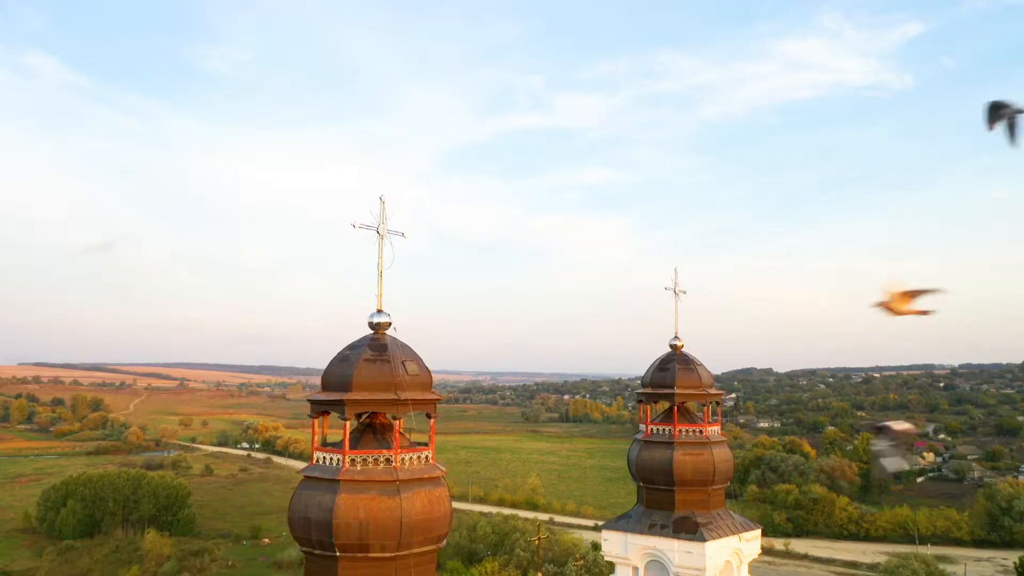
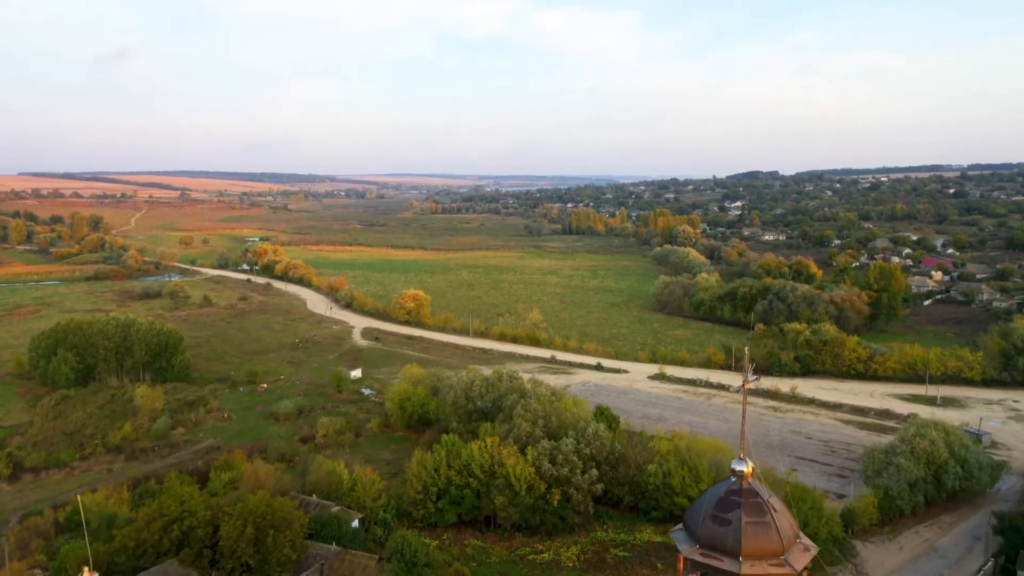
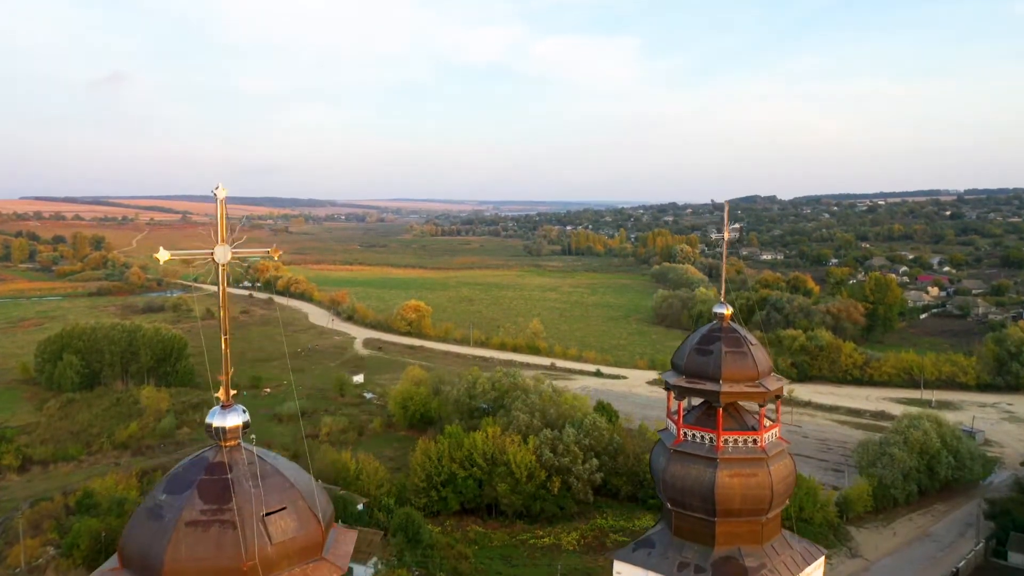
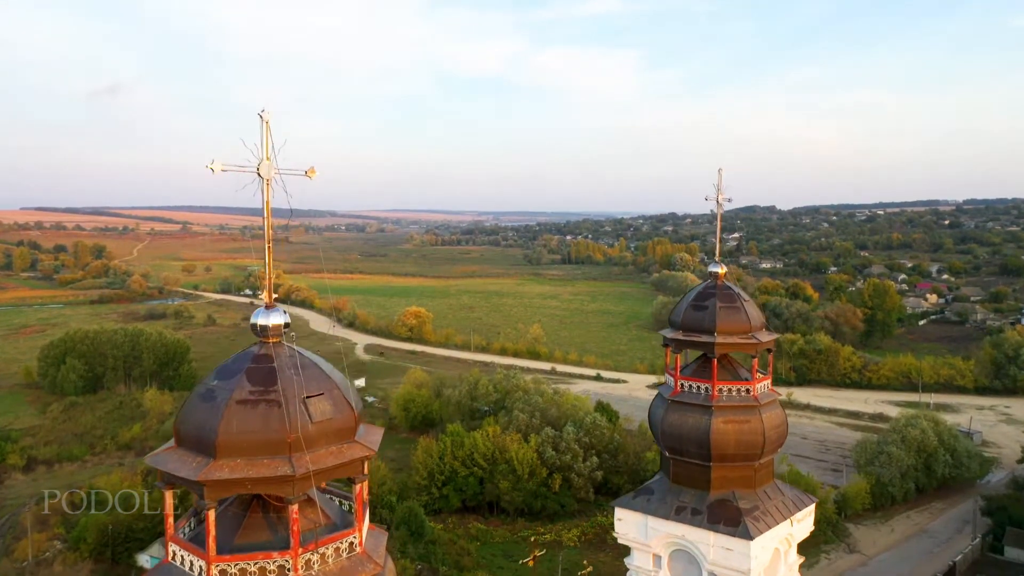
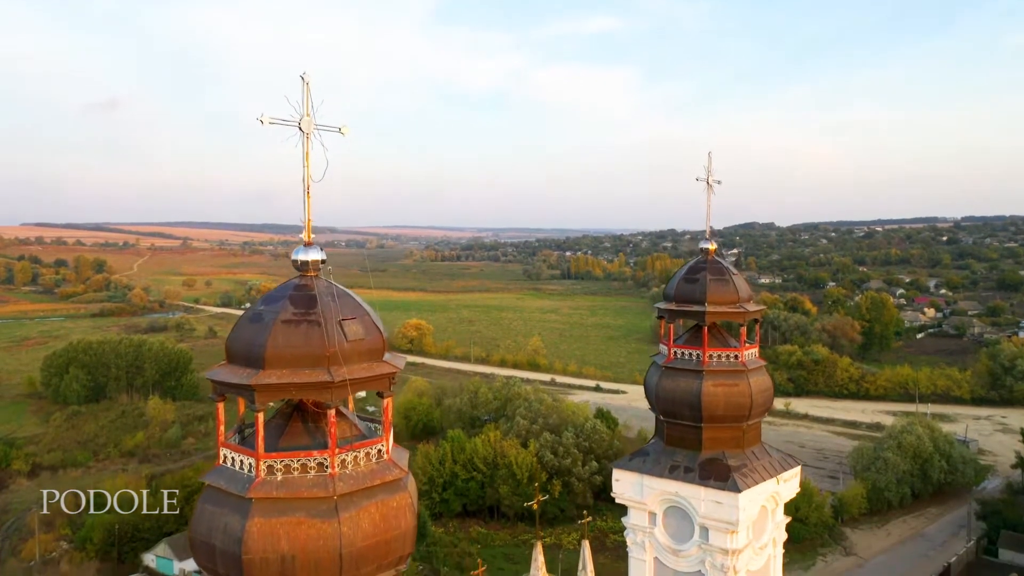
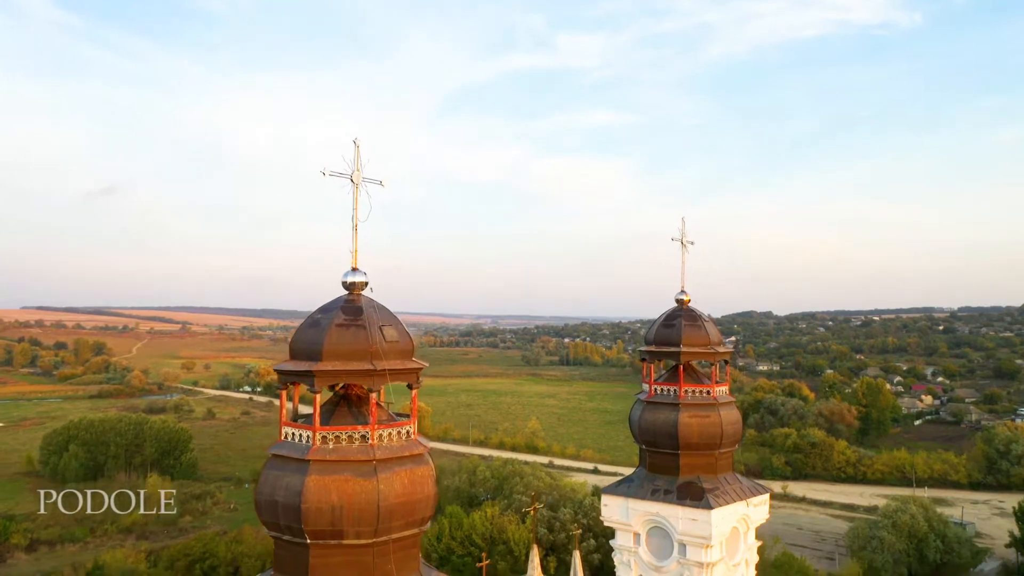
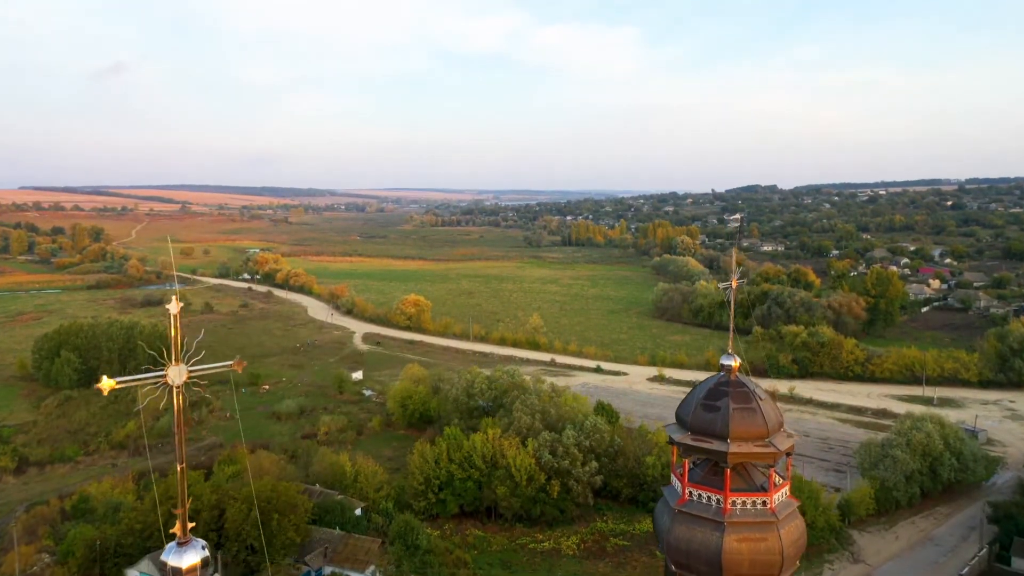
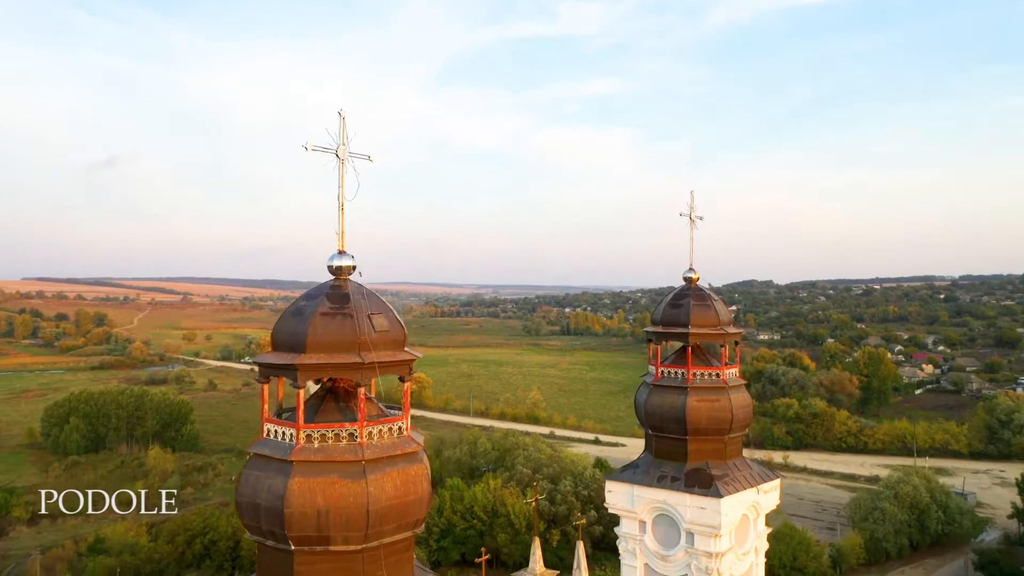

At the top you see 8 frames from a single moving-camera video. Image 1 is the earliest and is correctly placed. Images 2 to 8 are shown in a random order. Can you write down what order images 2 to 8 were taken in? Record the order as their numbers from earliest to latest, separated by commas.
6, 8, 5, 4, 3, 7, 2
